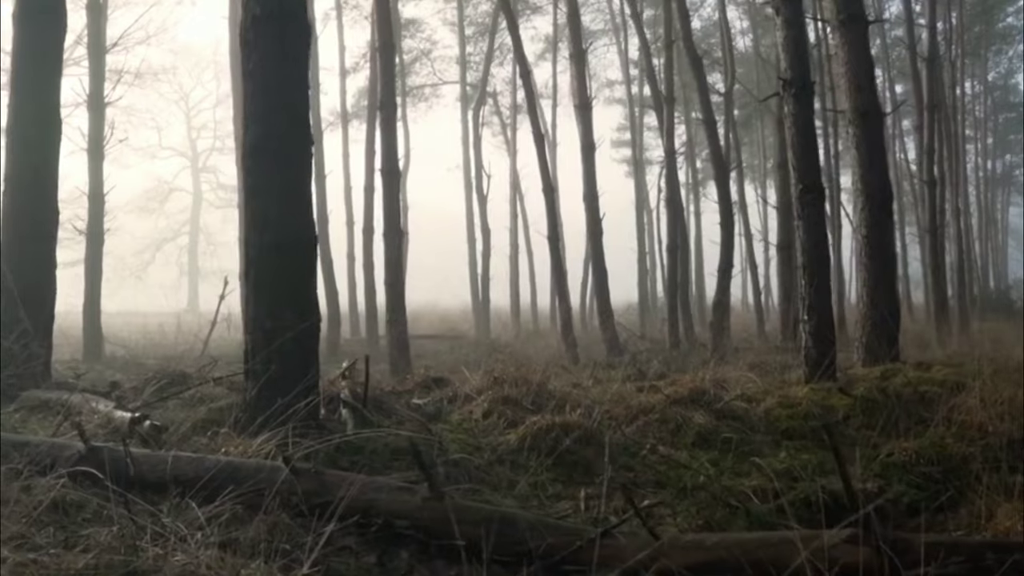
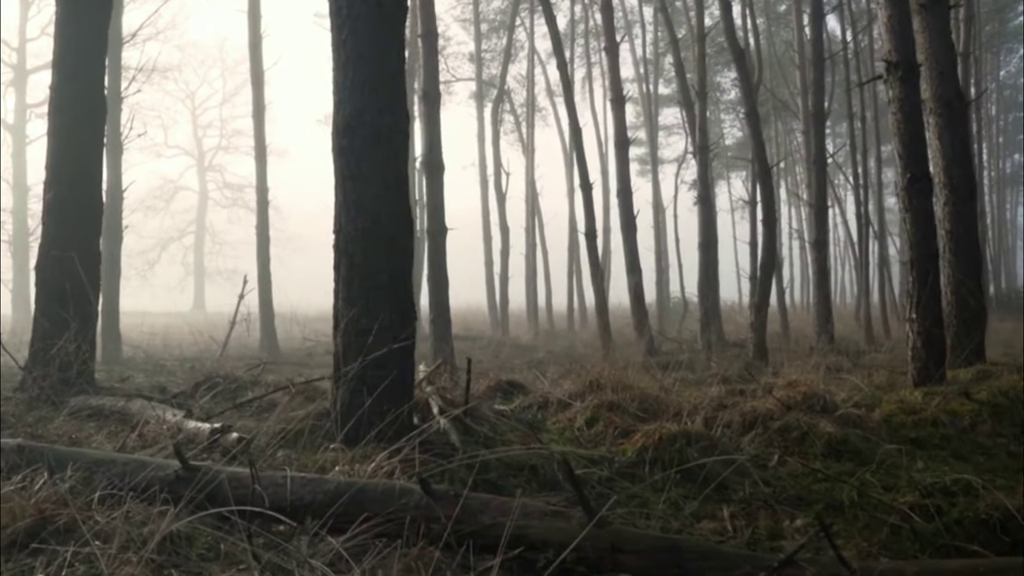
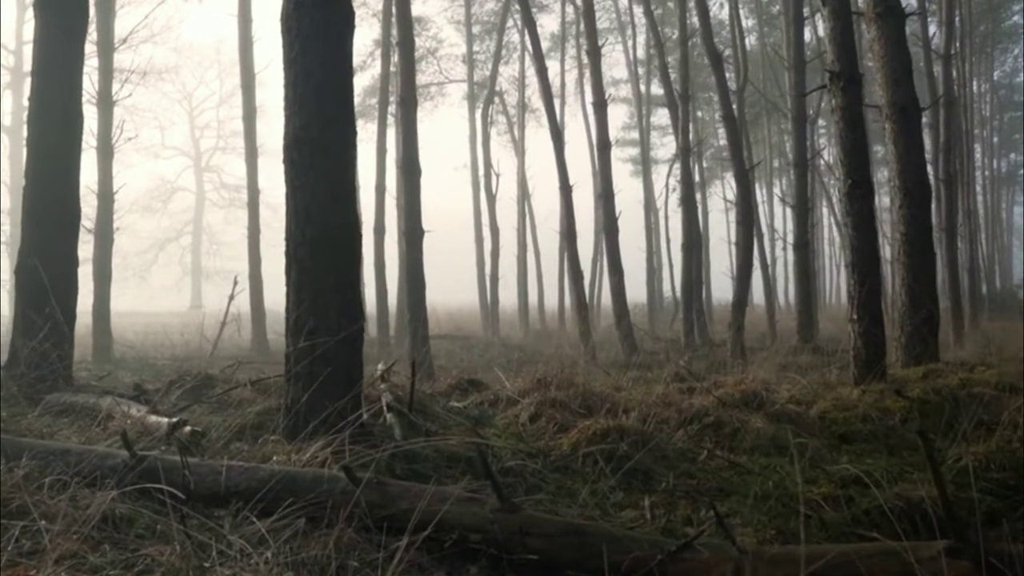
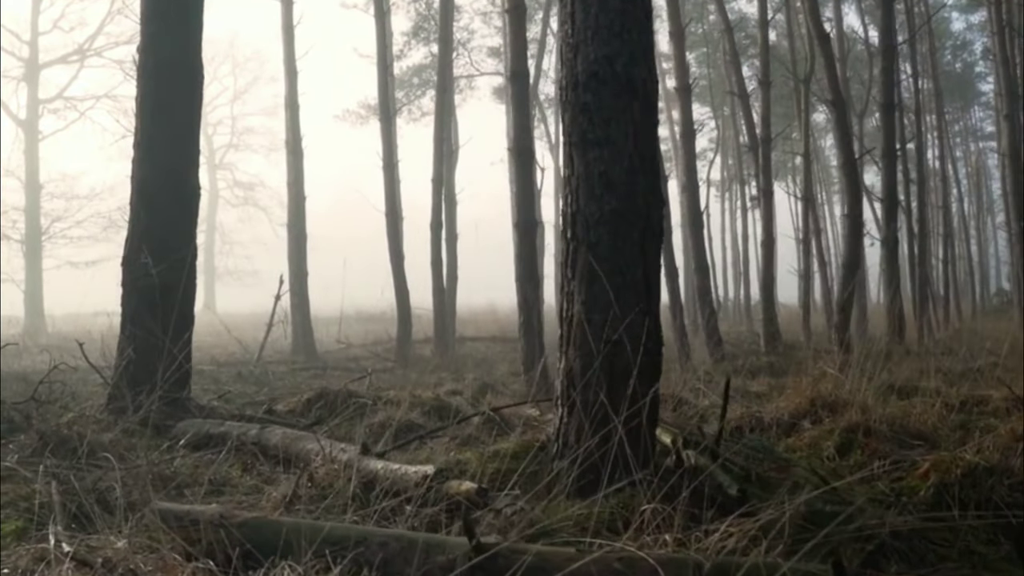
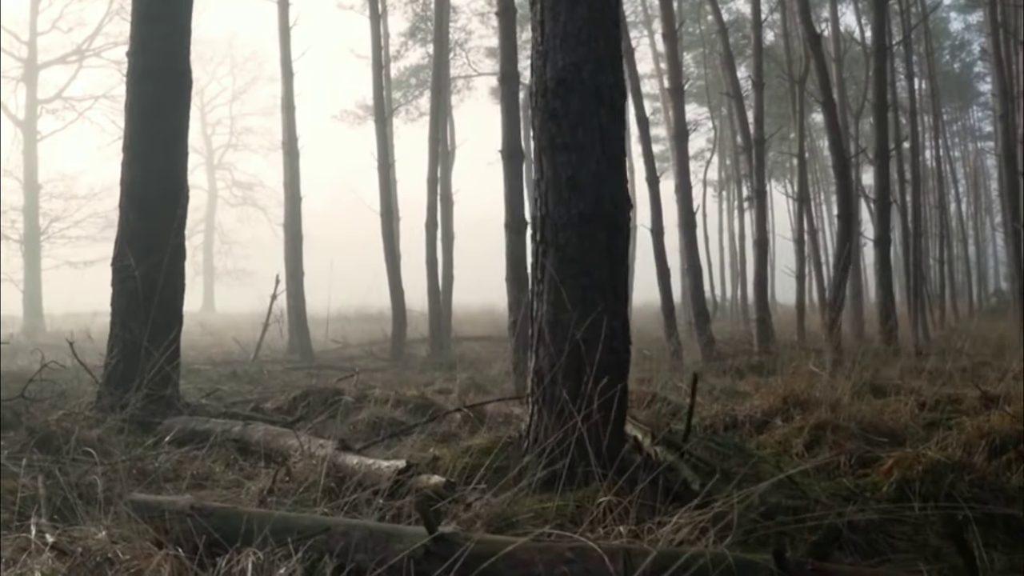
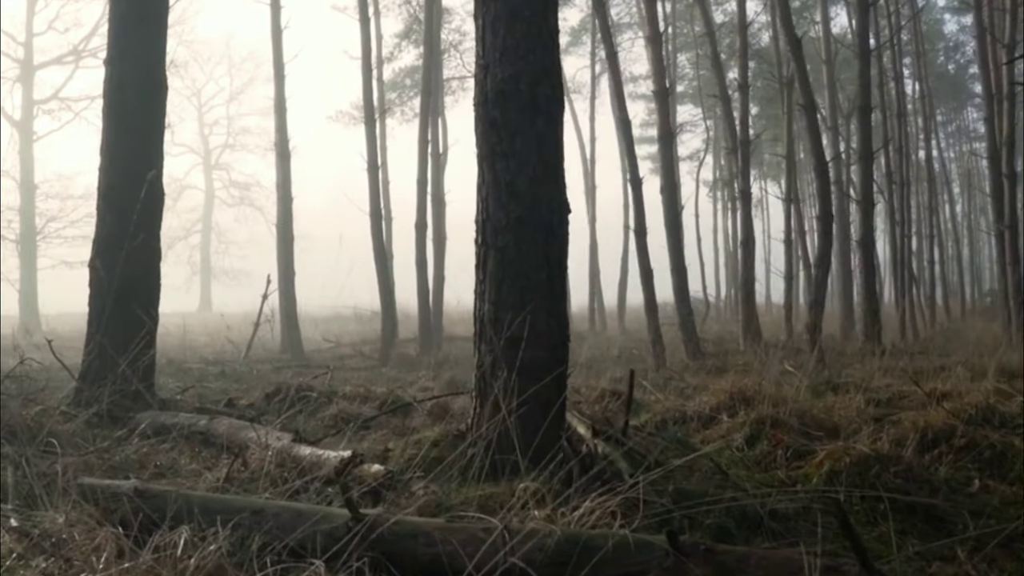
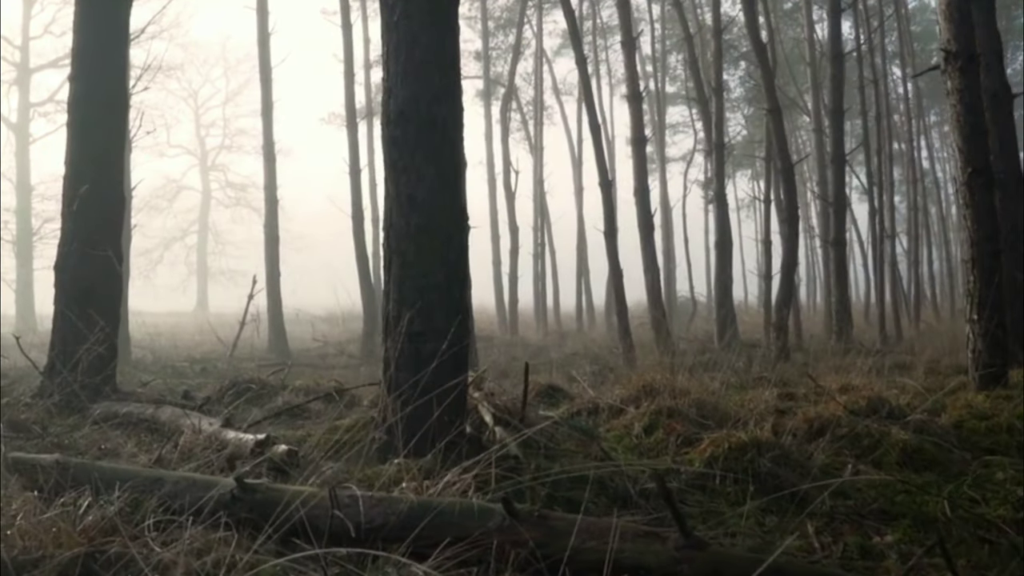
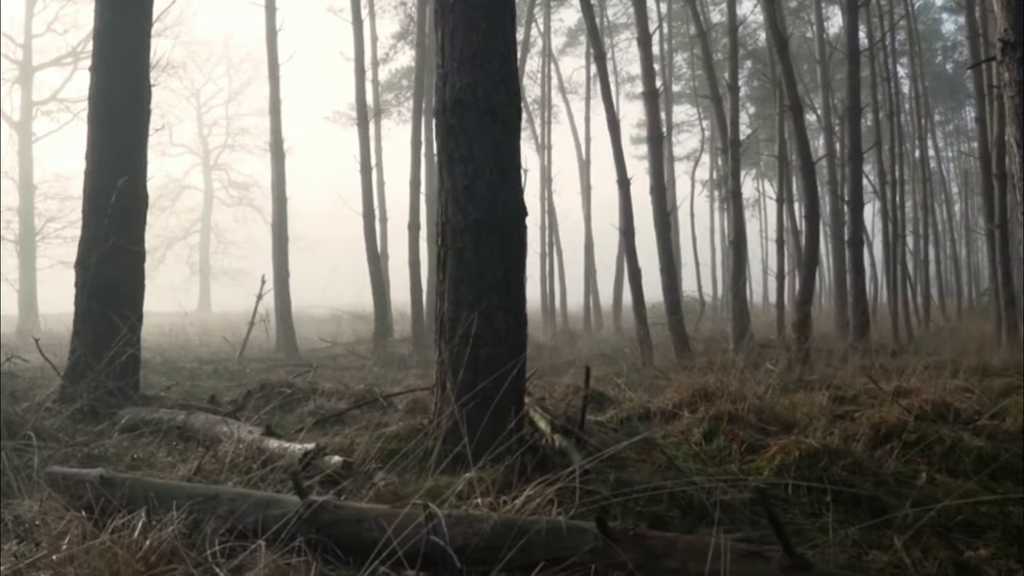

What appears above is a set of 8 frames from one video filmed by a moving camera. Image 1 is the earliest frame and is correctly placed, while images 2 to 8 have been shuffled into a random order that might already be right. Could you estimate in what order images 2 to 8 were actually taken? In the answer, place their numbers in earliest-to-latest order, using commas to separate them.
3, 2, 7, 8, 6, 5, 4
